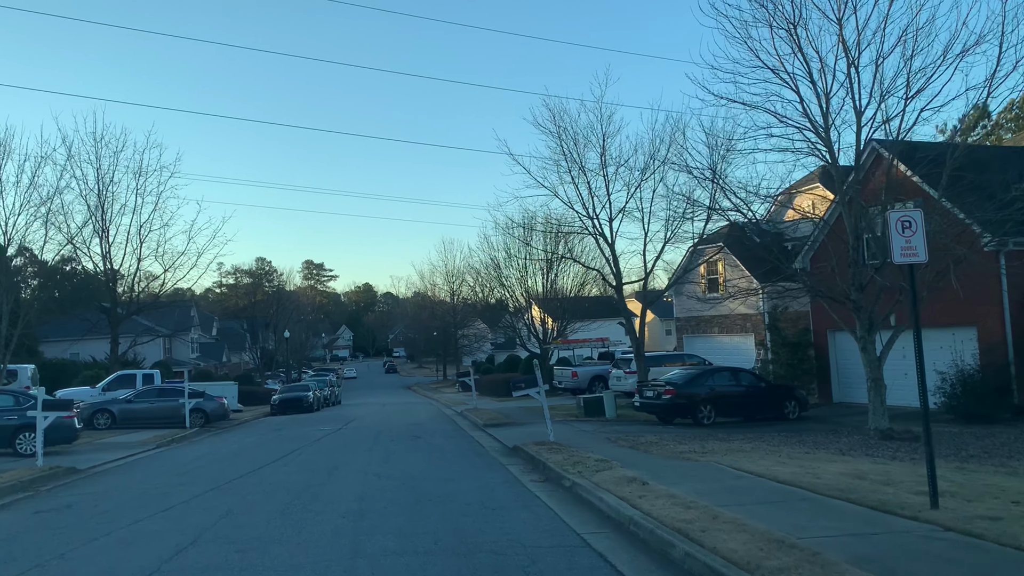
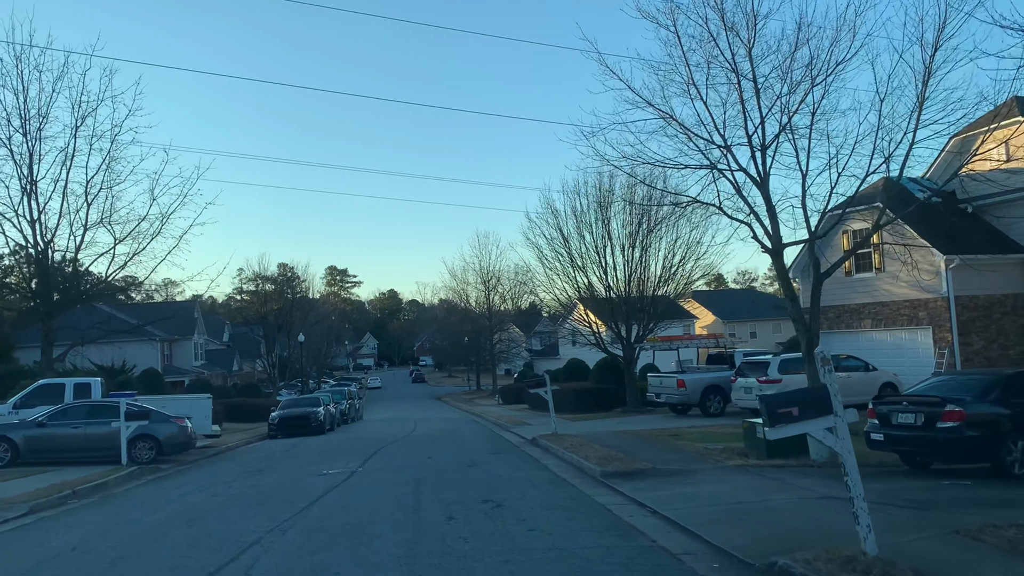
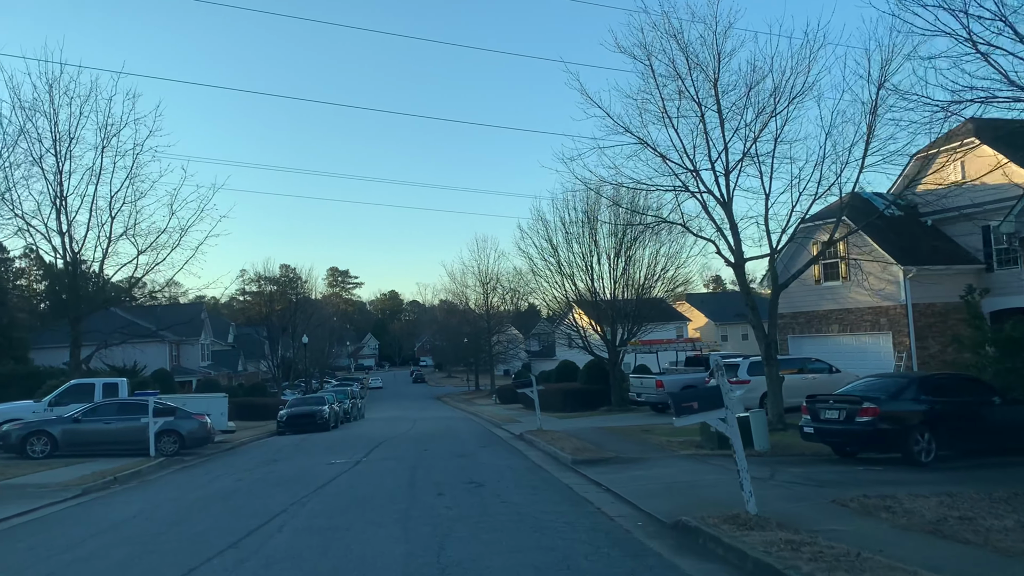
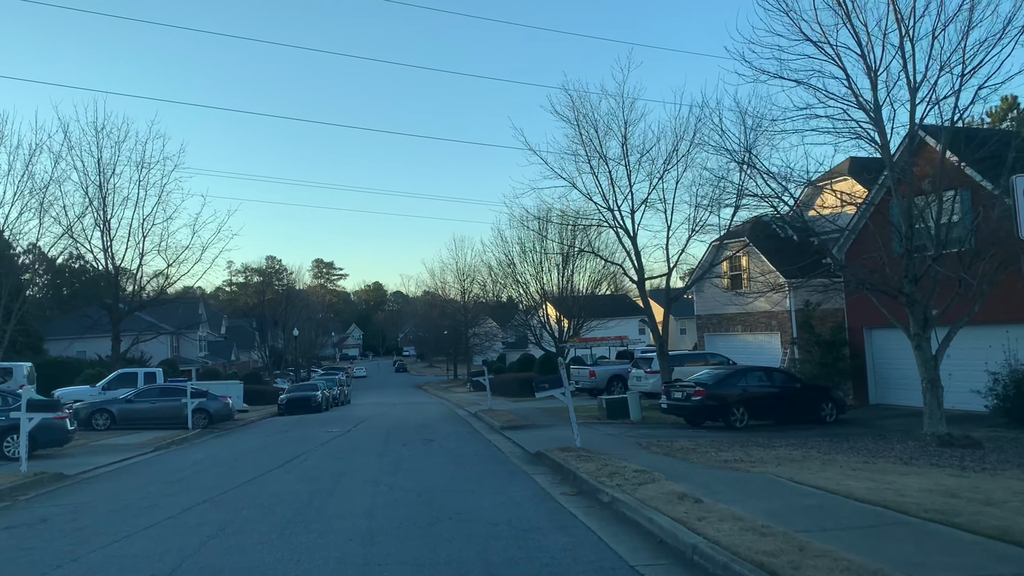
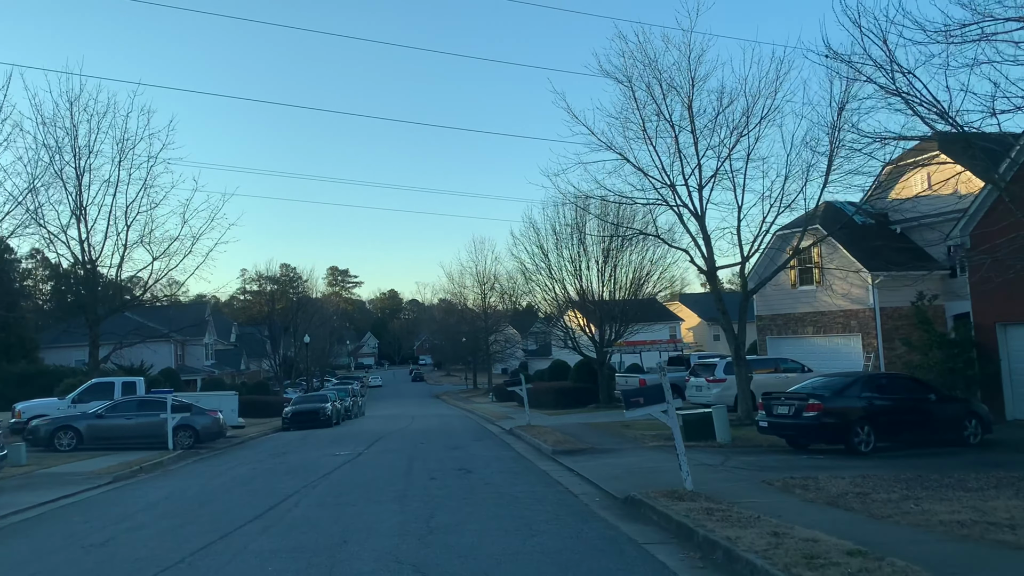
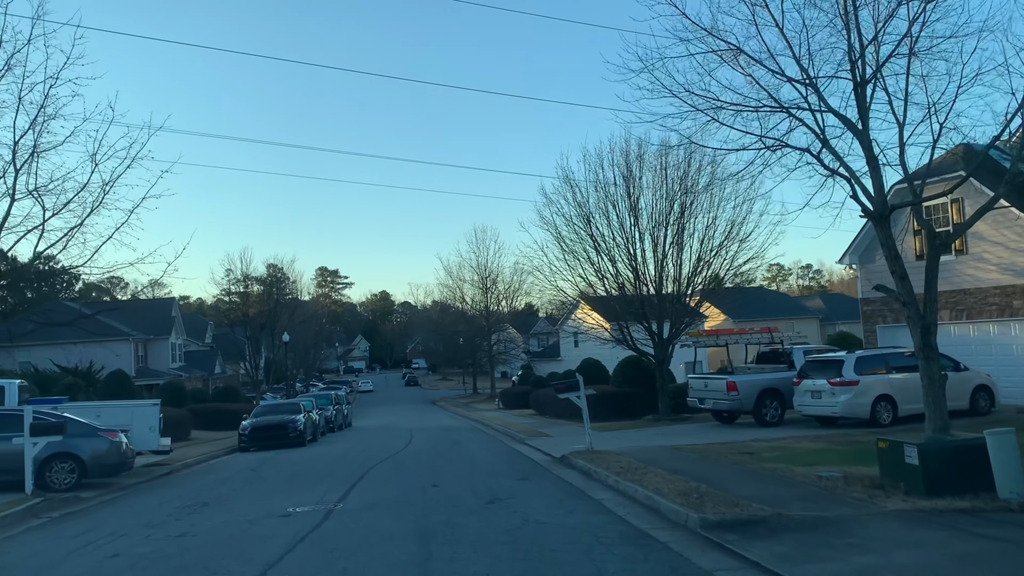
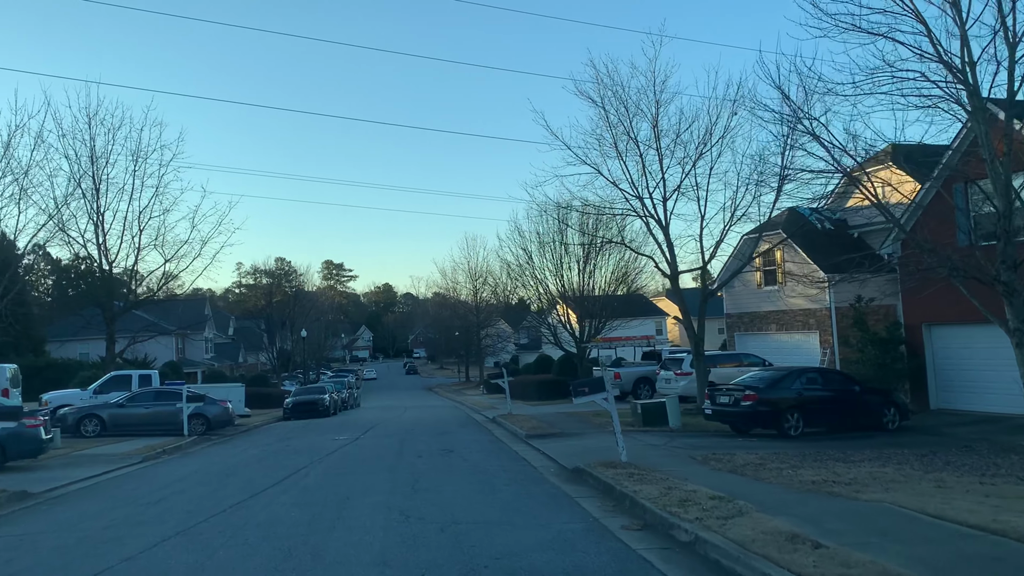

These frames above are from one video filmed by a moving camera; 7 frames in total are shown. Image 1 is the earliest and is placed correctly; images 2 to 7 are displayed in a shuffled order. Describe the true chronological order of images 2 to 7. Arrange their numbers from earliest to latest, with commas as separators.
4, 7, 5, 3, 2, 6
